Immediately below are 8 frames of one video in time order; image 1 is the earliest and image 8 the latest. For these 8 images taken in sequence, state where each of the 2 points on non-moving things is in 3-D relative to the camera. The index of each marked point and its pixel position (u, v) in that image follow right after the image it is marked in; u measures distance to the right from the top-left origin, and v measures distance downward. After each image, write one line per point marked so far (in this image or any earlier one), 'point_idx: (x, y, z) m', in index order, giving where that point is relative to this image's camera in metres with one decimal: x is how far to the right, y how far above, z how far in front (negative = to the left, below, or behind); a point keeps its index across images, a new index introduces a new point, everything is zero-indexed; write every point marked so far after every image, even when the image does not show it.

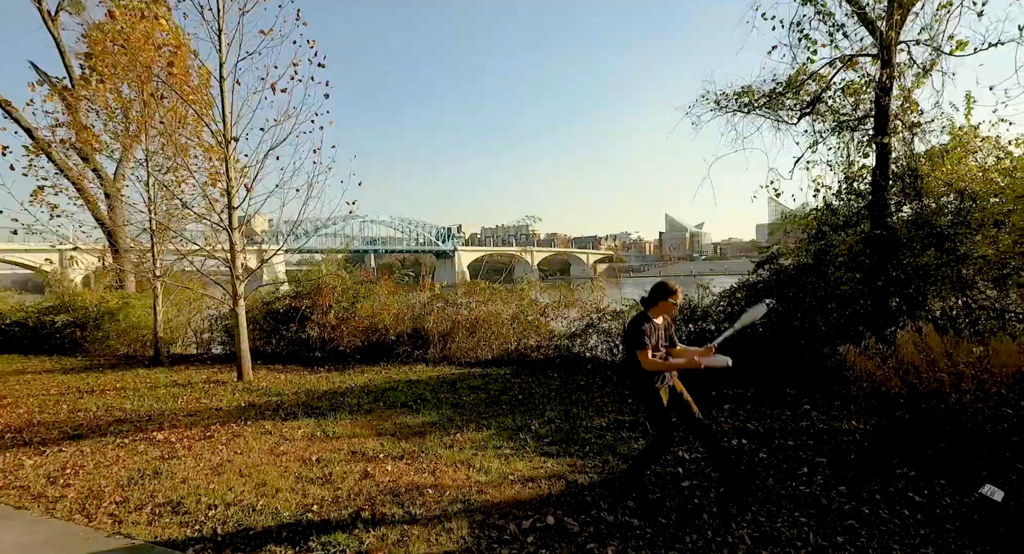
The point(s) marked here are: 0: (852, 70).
0: (+4.6, +2.8, +7.2) m
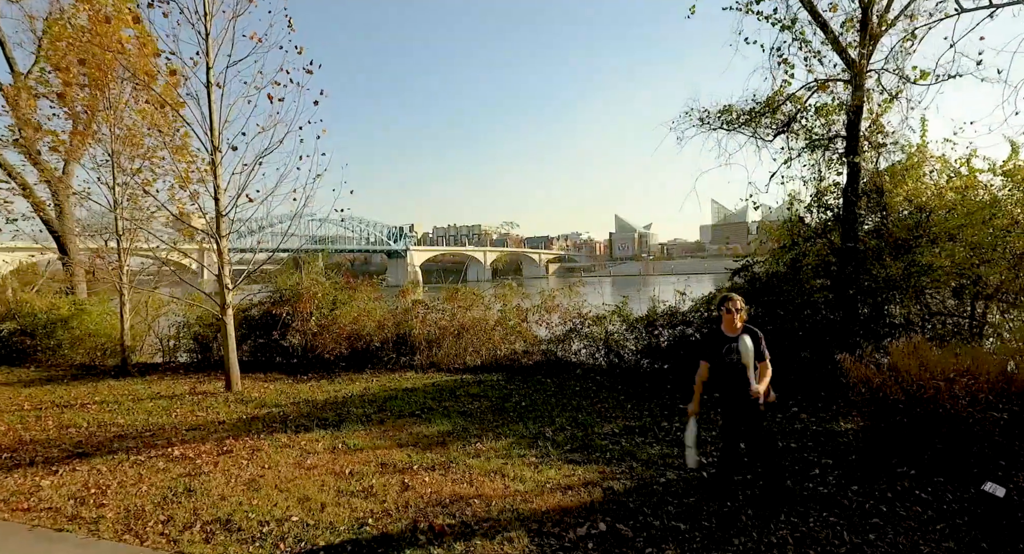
0: (+4.5, +2.7, +7.7) m
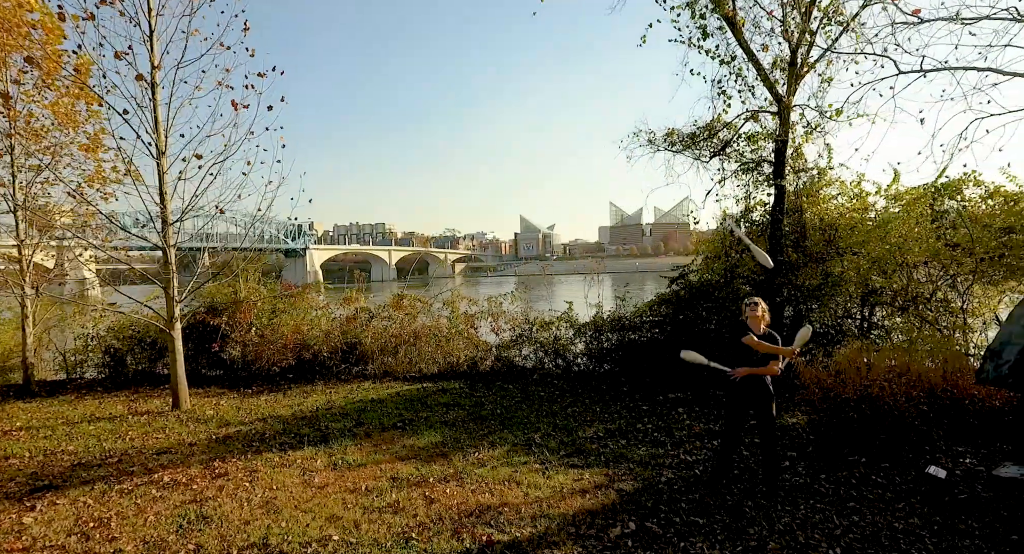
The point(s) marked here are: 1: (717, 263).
0: (+3.9, +2.5, +8.6) m
1: (+3.6, +0.2, +9.3) m
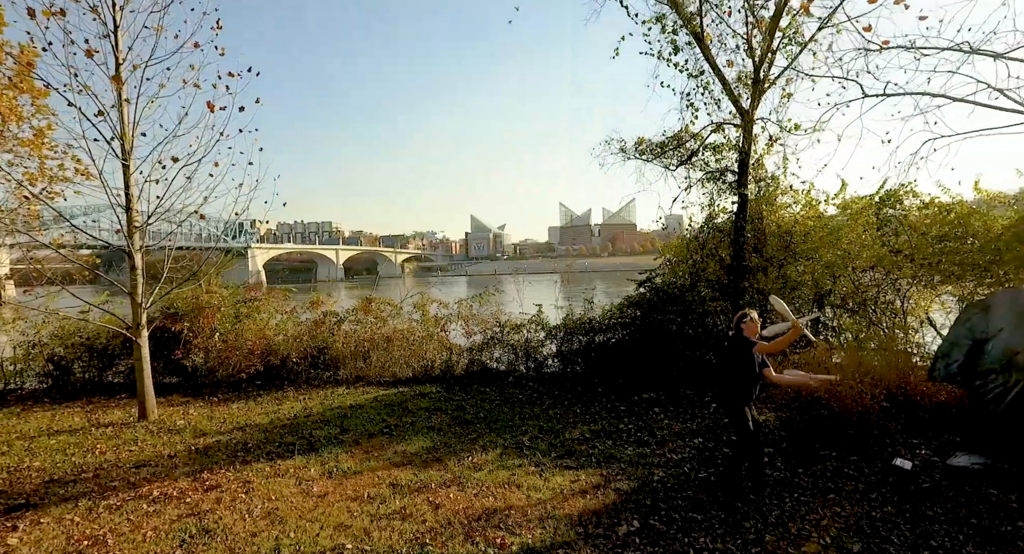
0: (+3.5, +2.4, +9.0) m
1: (+3.1, +0.2, +9.7) m
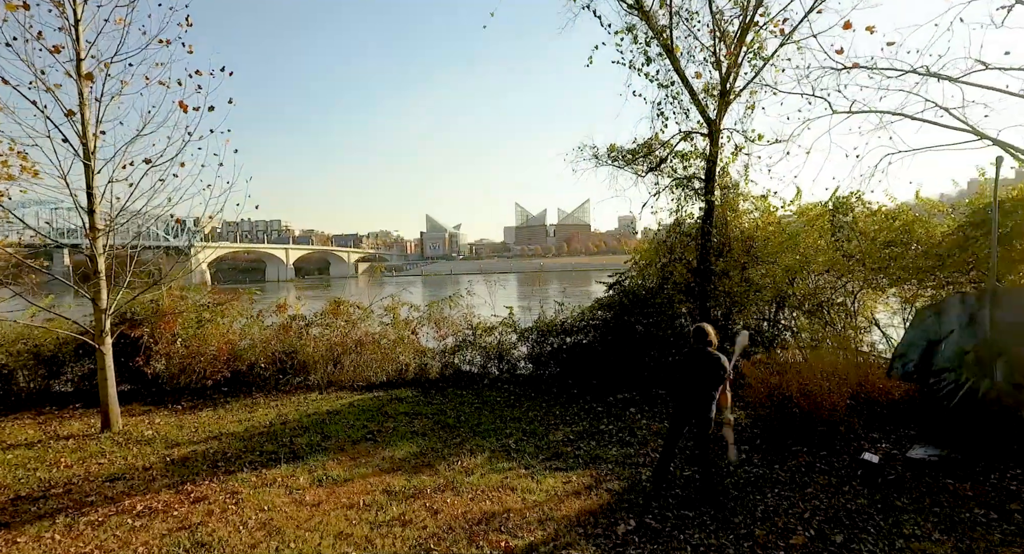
0: (+3.1, +2.4, +9.3) m
1: (+2.6, +0.1, +10.0) m
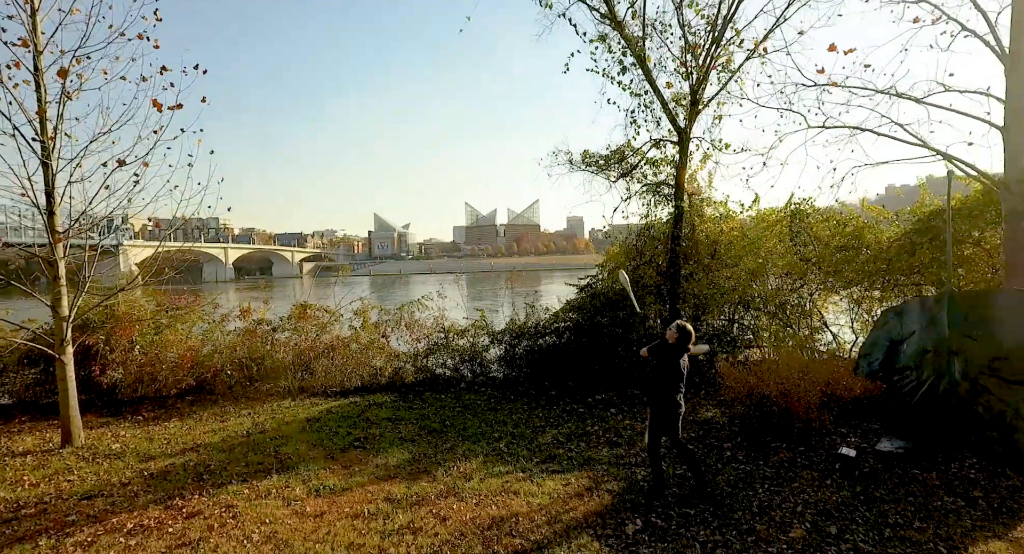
0: (+2.7, +2.3, +9.6) m
1: (+2.1, +0.1, +10.2) m
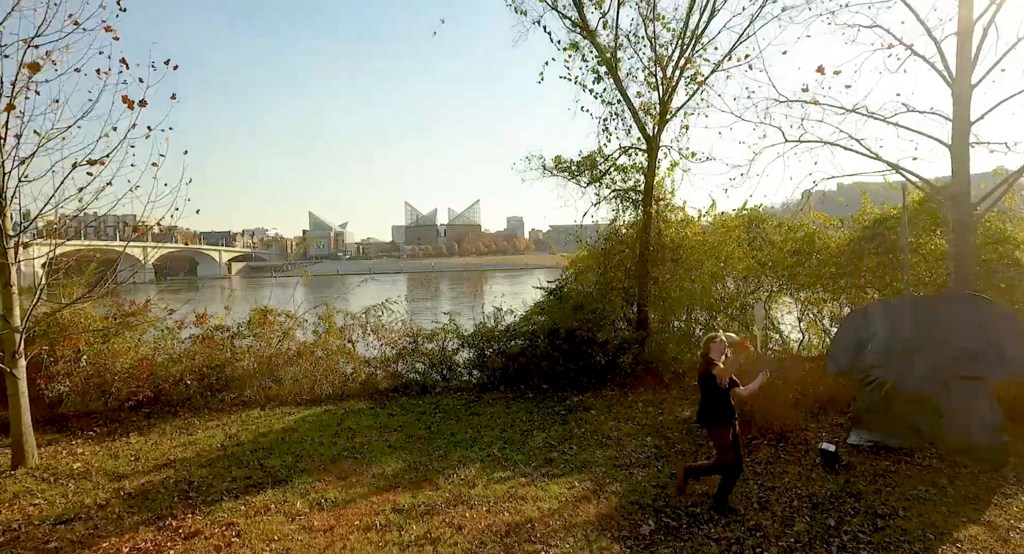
0: (+2.2, +2.2, +9.9) m
1: (+1.6, 0.0, +10.4) m
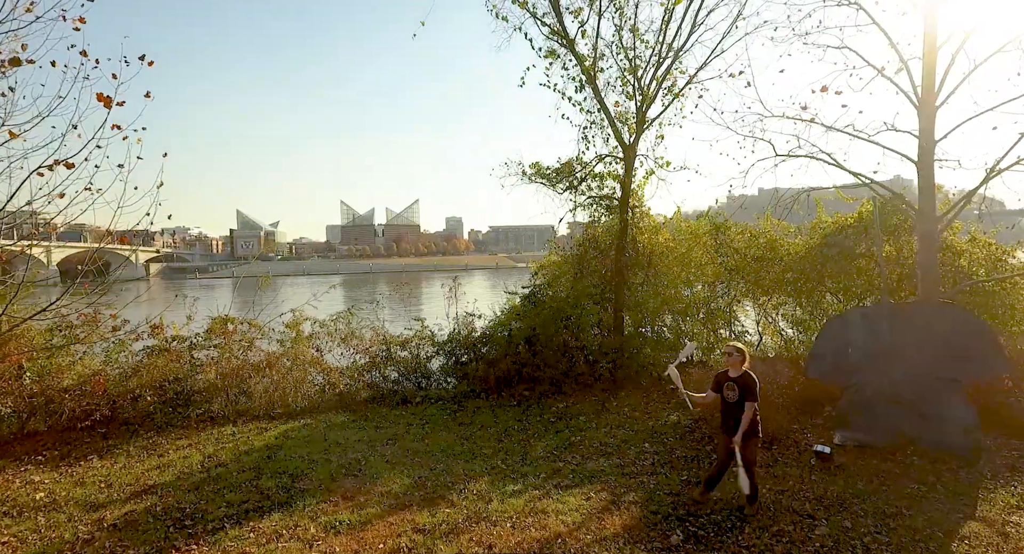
0: (+1.8, +2.1, +10.1) m
1: (+1.2, -0.1, +10.5) m
